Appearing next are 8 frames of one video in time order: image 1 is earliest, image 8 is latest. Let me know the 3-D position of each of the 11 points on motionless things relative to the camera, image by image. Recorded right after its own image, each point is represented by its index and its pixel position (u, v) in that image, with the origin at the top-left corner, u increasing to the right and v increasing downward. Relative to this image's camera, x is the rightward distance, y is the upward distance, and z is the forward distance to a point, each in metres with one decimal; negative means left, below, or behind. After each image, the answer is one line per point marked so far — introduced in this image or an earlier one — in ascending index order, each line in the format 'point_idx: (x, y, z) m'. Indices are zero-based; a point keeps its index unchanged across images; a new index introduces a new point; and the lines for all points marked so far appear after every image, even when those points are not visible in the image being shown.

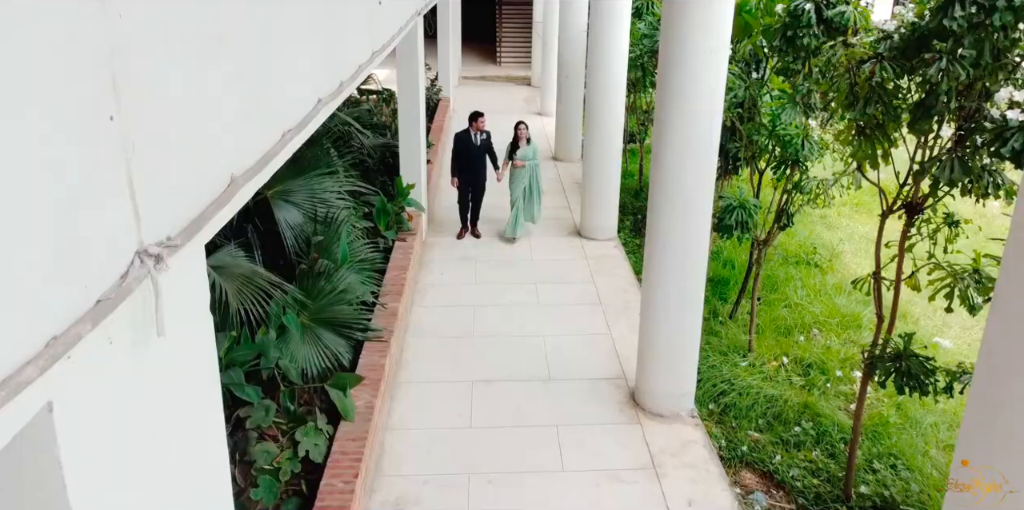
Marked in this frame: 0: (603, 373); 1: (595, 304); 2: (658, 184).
0: (+0.7, -0.9, +5.8) m
1: (+0.8, -0.5, +7.0) m
2: (+0.9, +0.5, +4.8) m
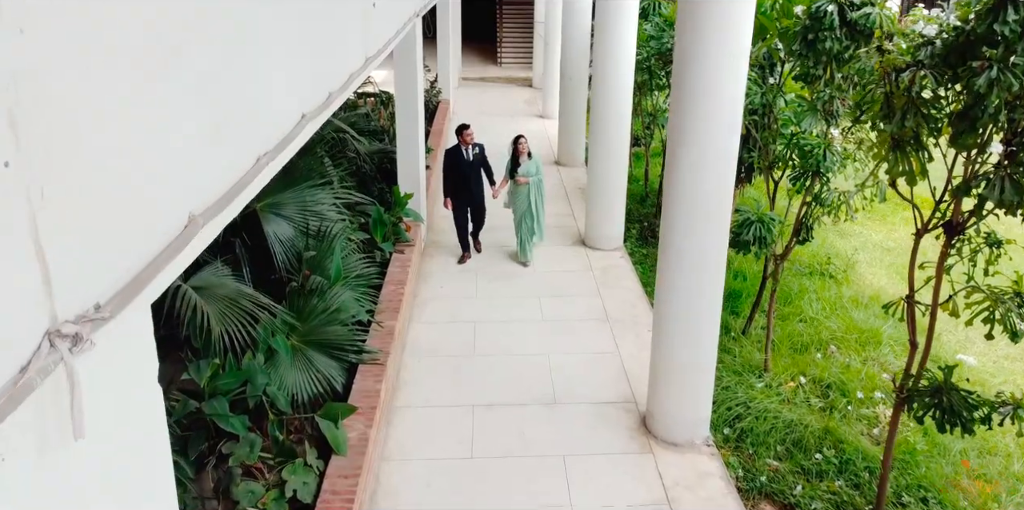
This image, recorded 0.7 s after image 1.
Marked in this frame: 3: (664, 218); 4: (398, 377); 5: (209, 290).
0: (+0.7, -1.0, +5.5) m
1: (+0.8, -0.6, +6.7) m
2: (+0.9, +0.3, +4.4) m
3: (+0.9, +0.2, +4.6) m
4: (-0.8, -0.9, +5.7) m
5: (-1.7, -0.2, +4.5) m
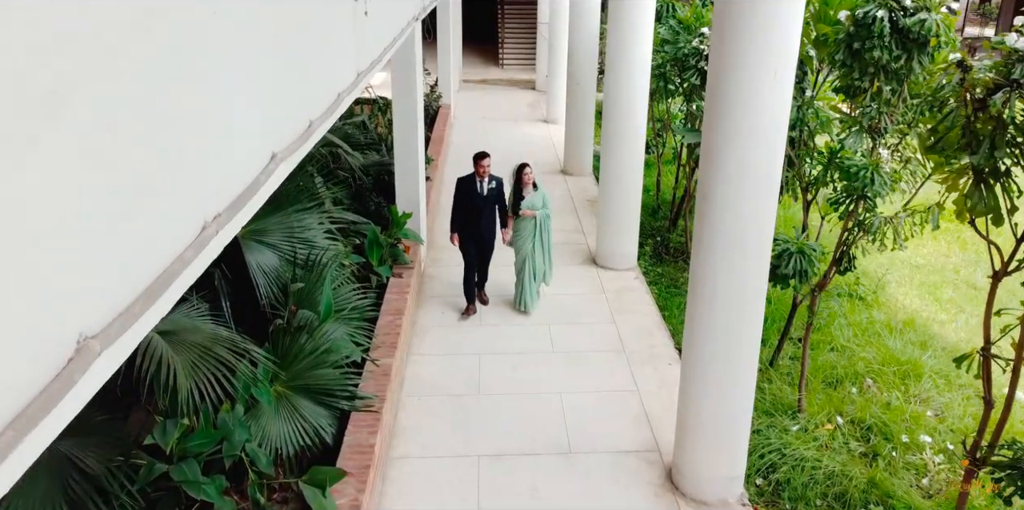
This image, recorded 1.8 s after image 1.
0: (+0.8, -1.2, +4.9) m
1: (+0.8, -0.8, +6.1) m
2: (+1.0, +0.1, +3.9) m
3: (+1.0, 0.0, +4.0) m
4: (-0.8, -1.1, +5.1) m
5: (-1.7, -0.4, +3.9) m
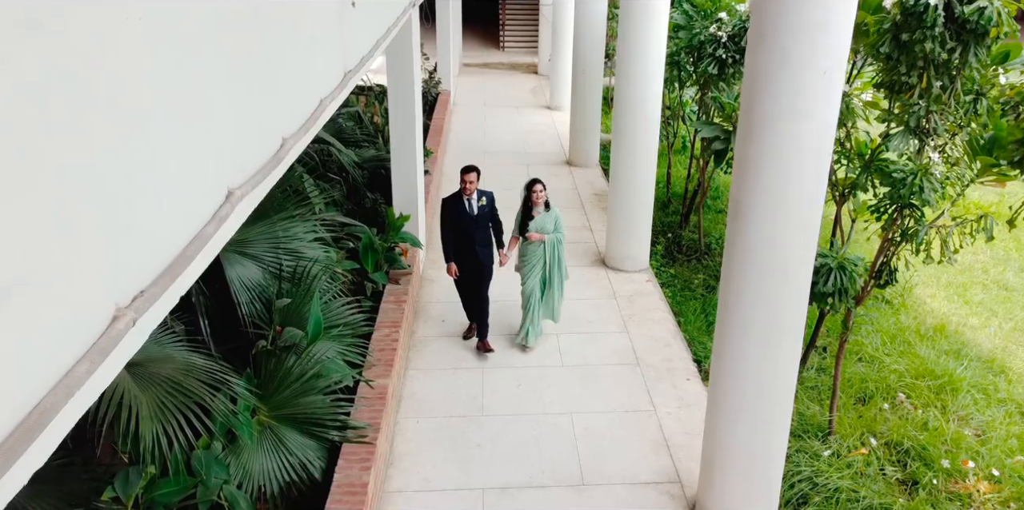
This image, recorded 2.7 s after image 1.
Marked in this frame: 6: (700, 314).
0: (+0.8, -1.3, +4.5) m
1: (+0.9, -0.8, +5.7) m
2: (+1.0, 0.0, +3.4) m
3: (+1.0, -0.1, +3.6) m
4: (-0.7, -1.2, +4.7) m
5: (-1.6, -0.5, +3.5) m
6: (+1.6, -0.5, +6.7) m
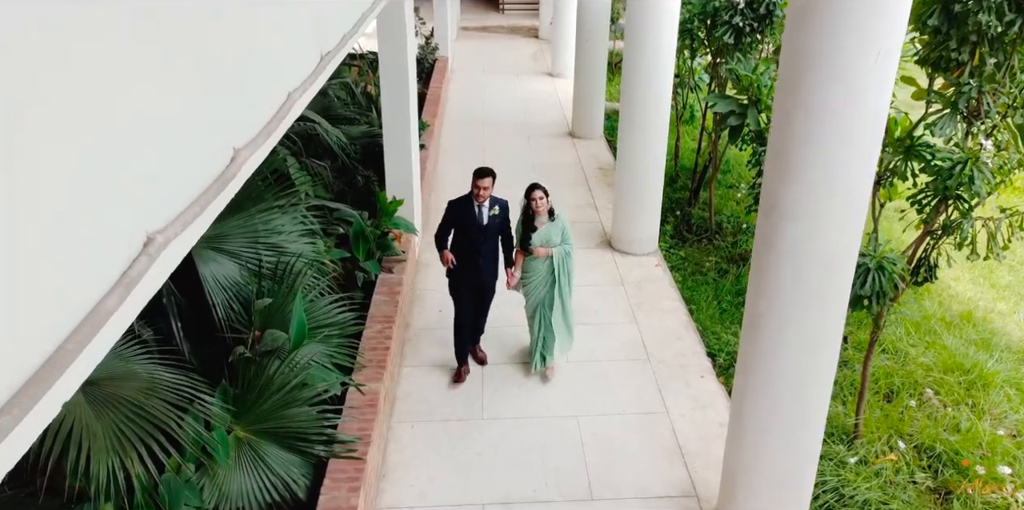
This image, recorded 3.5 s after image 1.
0: (+0.8, -1.3, +4.2) m
1: (+0.9, -0.7, +5.3) m
2: (+1.0, 0.0, +3.0) m
3: (+1.0, -0.1, +3.2) m
4: (-0.7, -1.2, +4.3) m
5: (-1.6, -0.5, +3.1) m
6: (+1.6, -0.4, +6.3) m
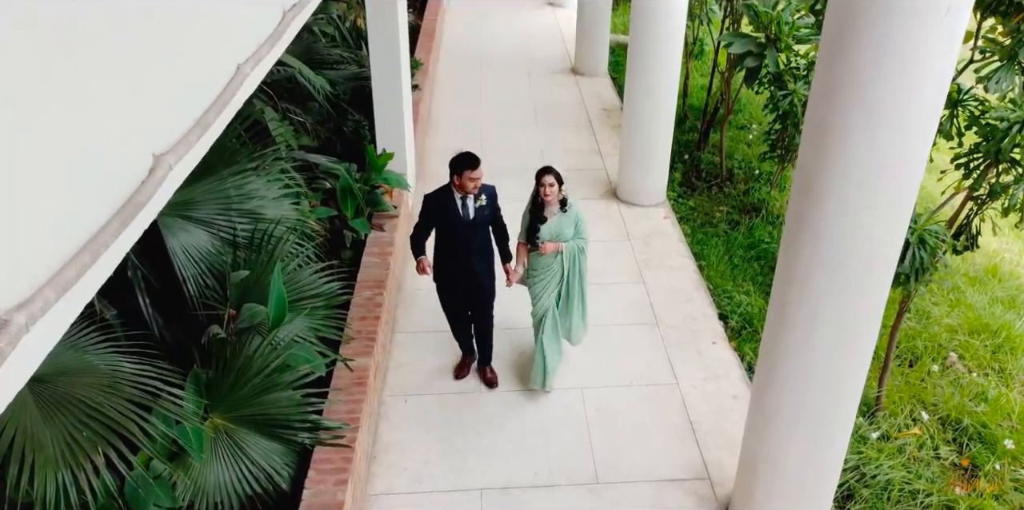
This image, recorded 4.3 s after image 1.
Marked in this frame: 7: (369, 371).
0: (+0.8, -1.1, +3.9) m
1: (+0.9, -0.5, +5.0) m
2: (+1.0, +0.1, +2.7) m
3: (+1.0, 0.0, +2.8) m
4: (-0.7, -1.0, +4.1) m
5: (-1.6, -0.5, +2.8) m
6: (+1.6, 0.0, +6.0) m
7: (-0.8, -0.6, +4.1) m
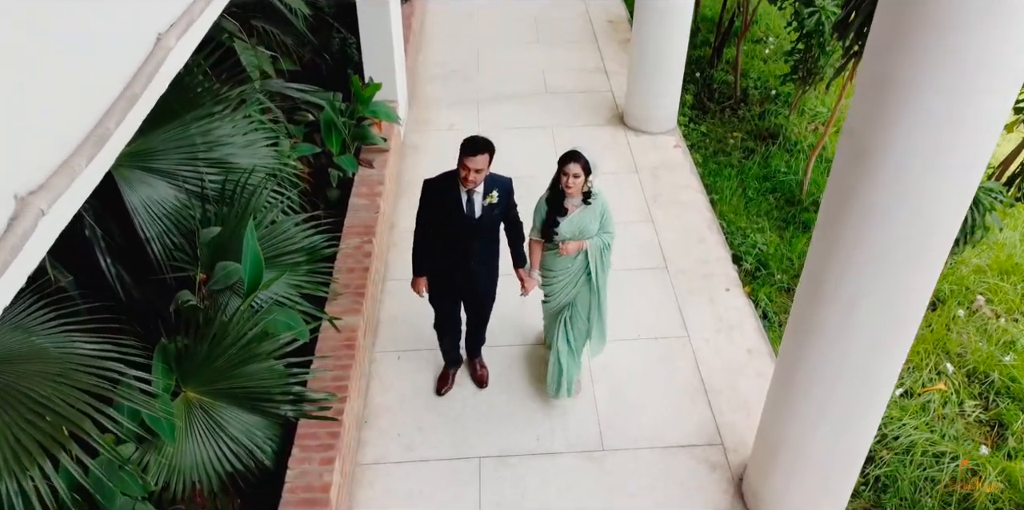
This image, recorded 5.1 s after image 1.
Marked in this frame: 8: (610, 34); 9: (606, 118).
0: (+0.8, -0.8, +3.7) m
1: (+0.9, -0.1, +4.7) m
2: (+1.0, +0.2, +2.3) m
3: (+1.0, +0.1, +2.5) m
4: (-0.7, -0.7, +3.8) m
5: (-1.6, -0.4, +2.5) m
6: (+1.6, +0.5, +5.6) m
7: (-0.8, -0.4, +3.8) m
8: (+1.0, +2.2, +7.6) m
9: (+0.8, +1.1, +6.3) m
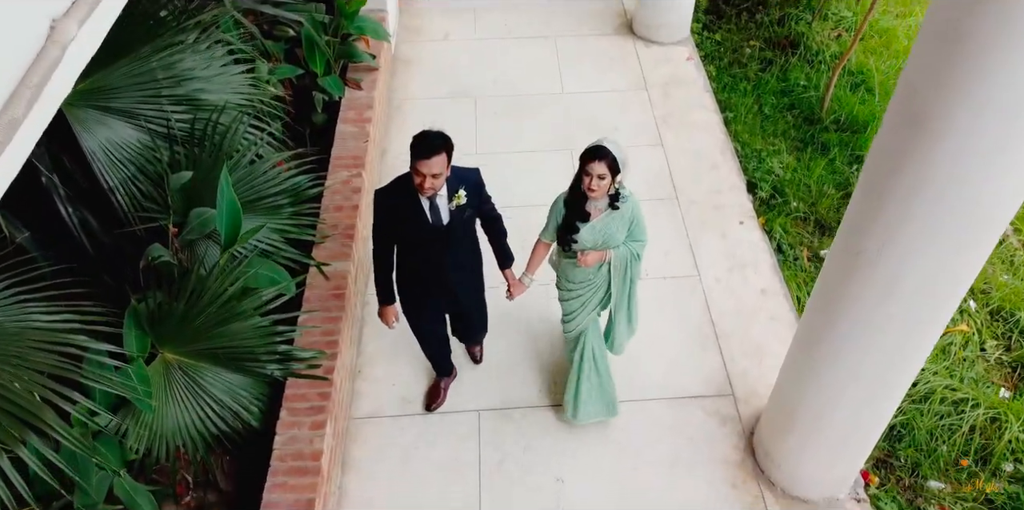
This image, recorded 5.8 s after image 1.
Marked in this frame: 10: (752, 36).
0: (+0.8, -0.6, +3.5) m
1: (+0.9, +0.3, +4.4) m
2: (+1.0, +0.2, +2.0) m
3: (+1.0, +0.2, +2.2) m
4: (-0.7, -0.4, +3.6) m
5: (-1.6, -0.3, +2.3) m
6: (+1.6, +1.0, +5.2) m
7: (-0.8, -0.1, +3.5) m
8: (+1.0, +3.0, +7.0) m
9: (+0.8, +1.8, +5.9) m
10: (+1.9, +1.7, +5.9) m
